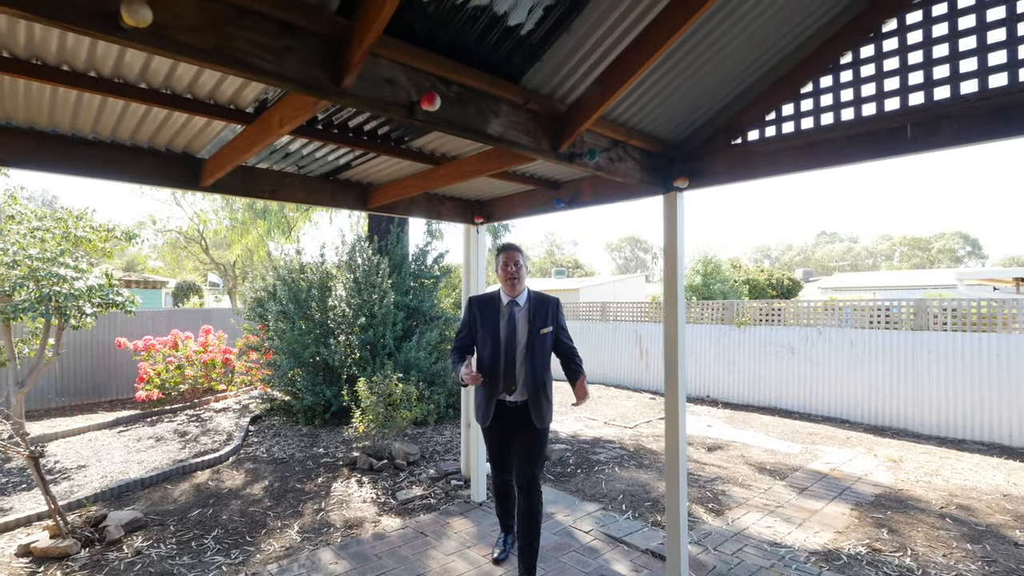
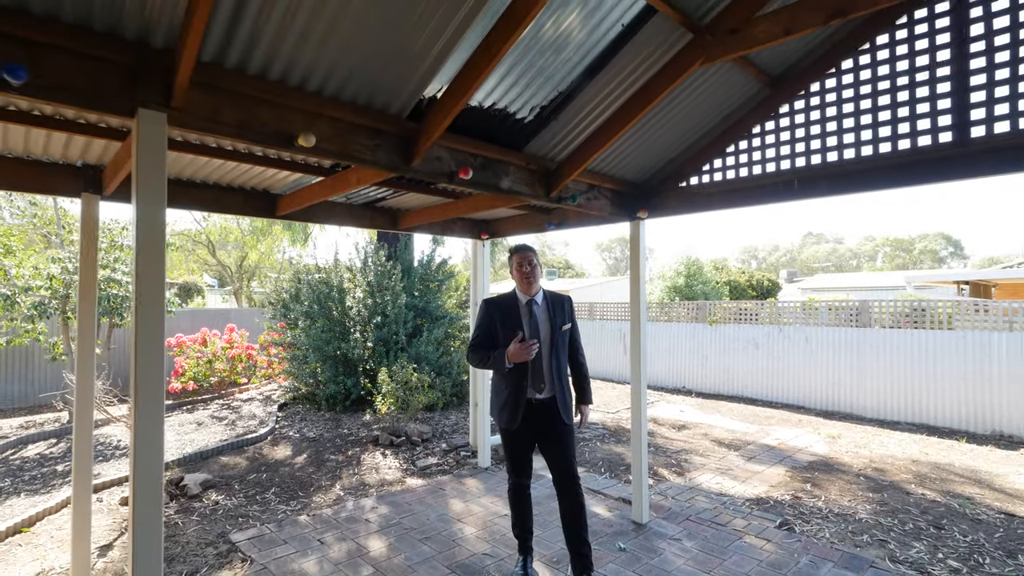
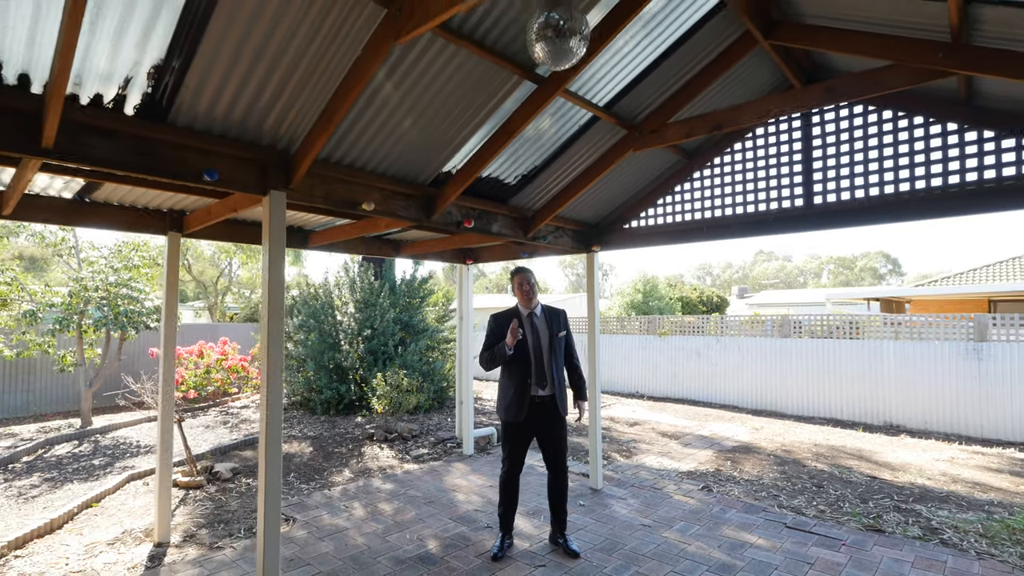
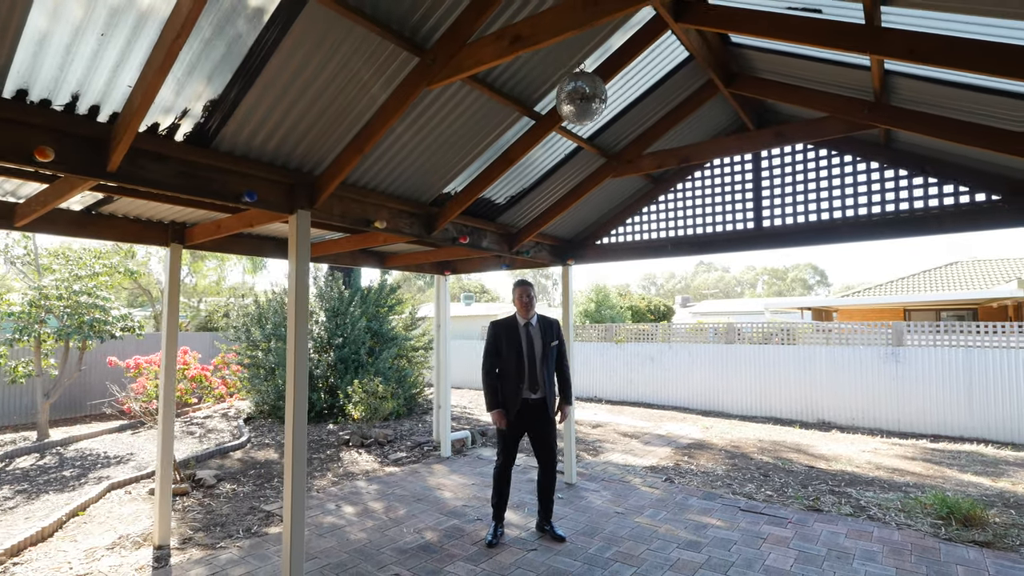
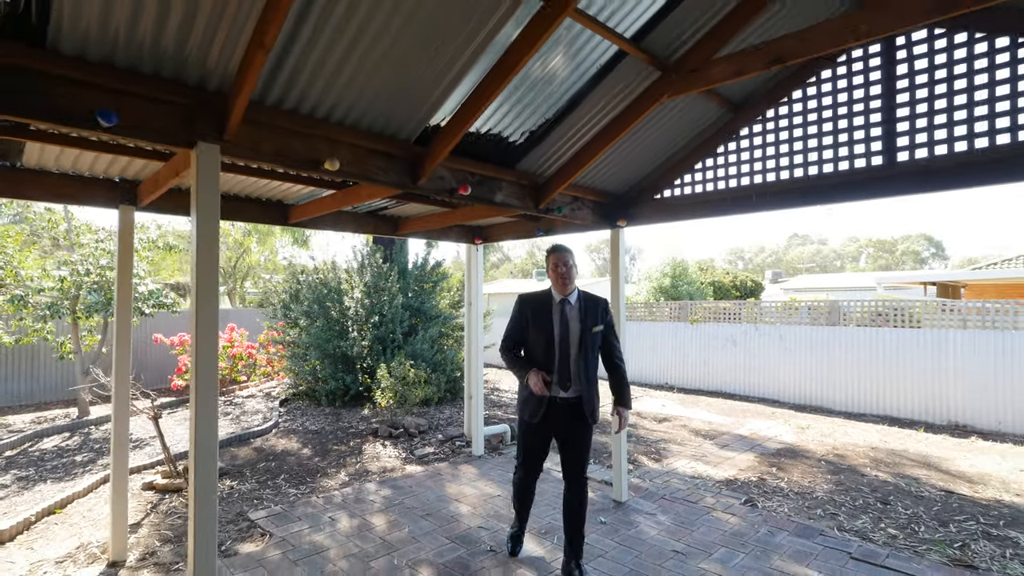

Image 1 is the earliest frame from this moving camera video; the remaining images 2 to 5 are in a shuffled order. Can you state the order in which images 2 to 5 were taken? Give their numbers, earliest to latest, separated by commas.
2, 5, 3, 4
